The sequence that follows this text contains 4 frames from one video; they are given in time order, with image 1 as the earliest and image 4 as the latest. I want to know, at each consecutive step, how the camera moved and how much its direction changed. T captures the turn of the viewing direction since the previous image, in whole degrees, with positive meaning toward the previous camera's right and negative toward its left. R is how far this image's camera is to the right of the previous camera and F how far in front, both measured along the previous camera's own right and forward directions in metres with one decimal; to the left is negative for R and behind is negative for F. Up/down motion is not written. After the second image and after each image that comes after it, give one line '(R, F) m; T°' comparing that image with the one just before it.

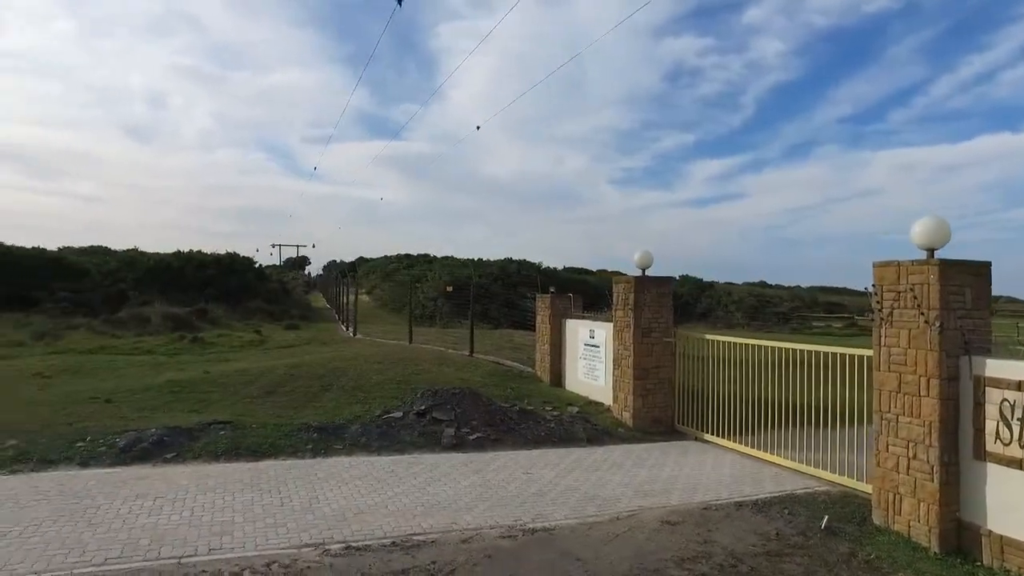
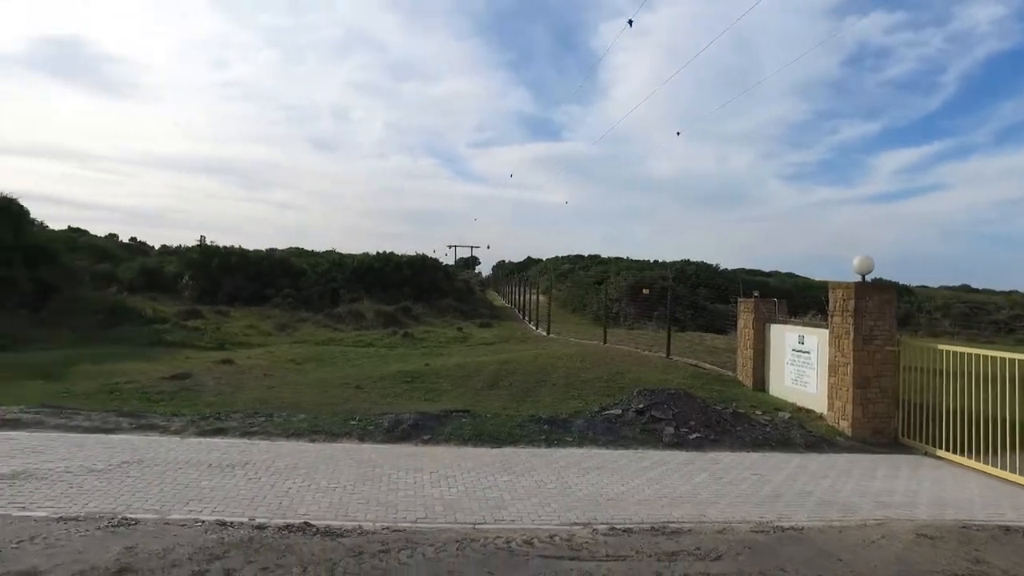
(-0.9, -0.7) m; -13°
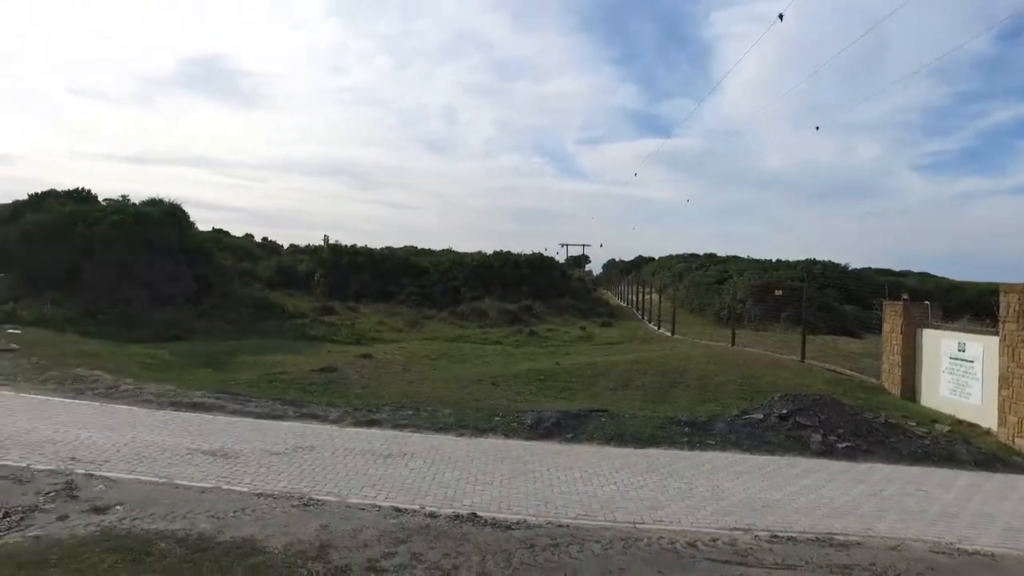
(-0.5, -0.2) m; -9°
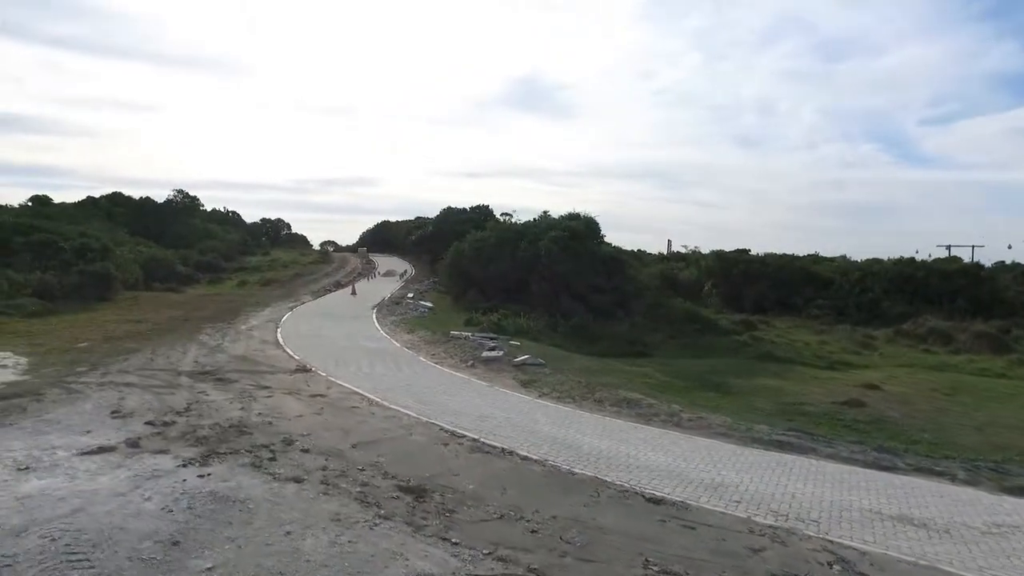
(-4.3, +0.2) m; -24°
